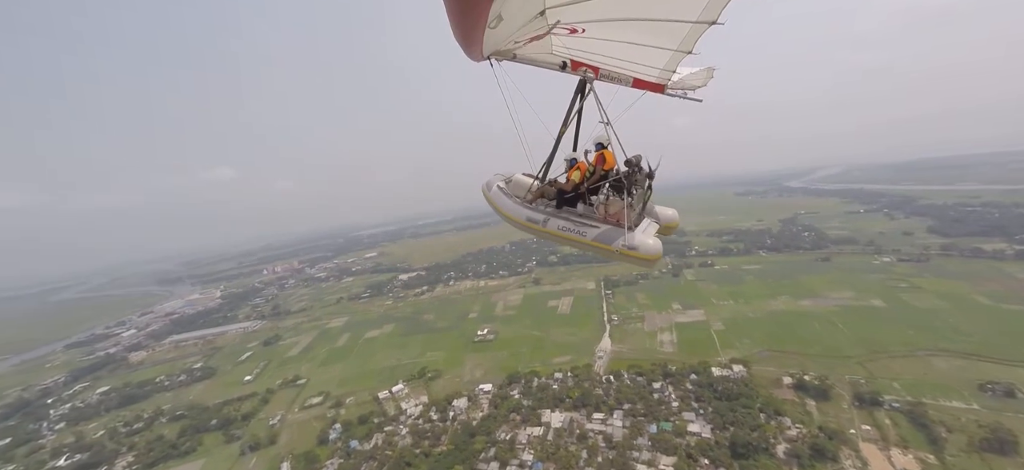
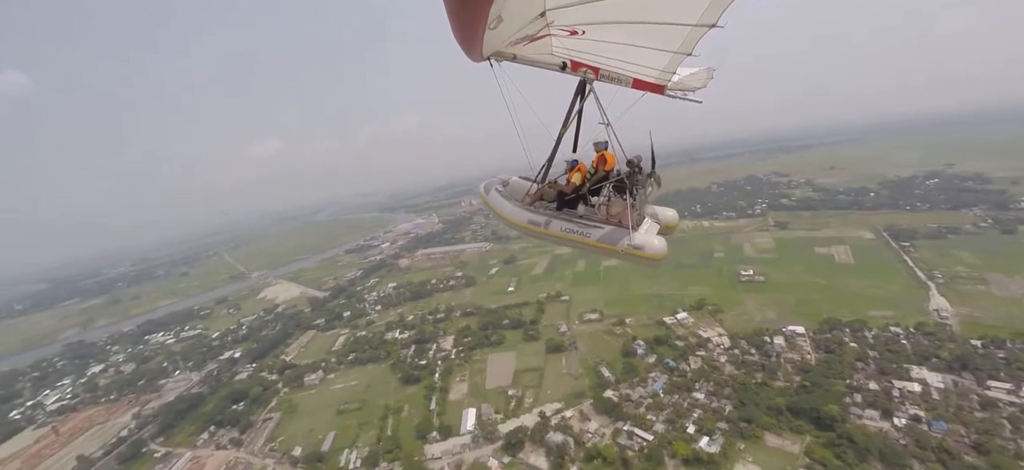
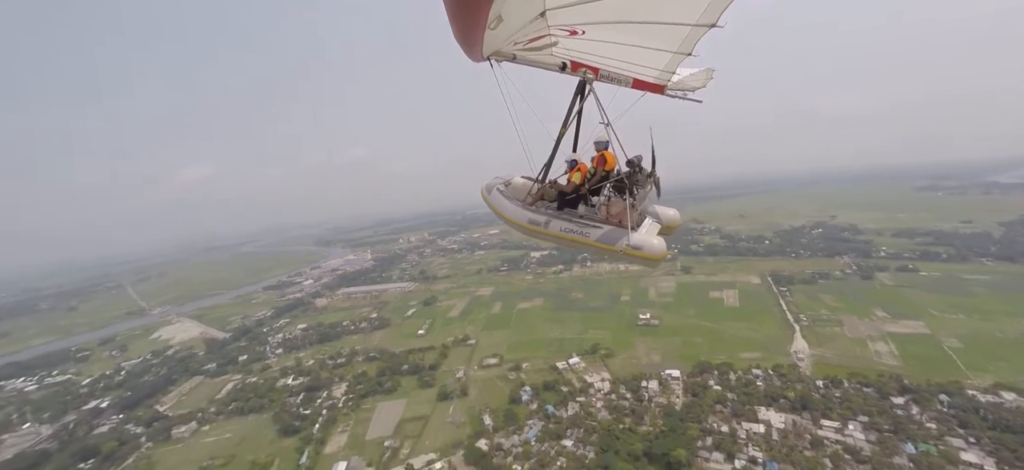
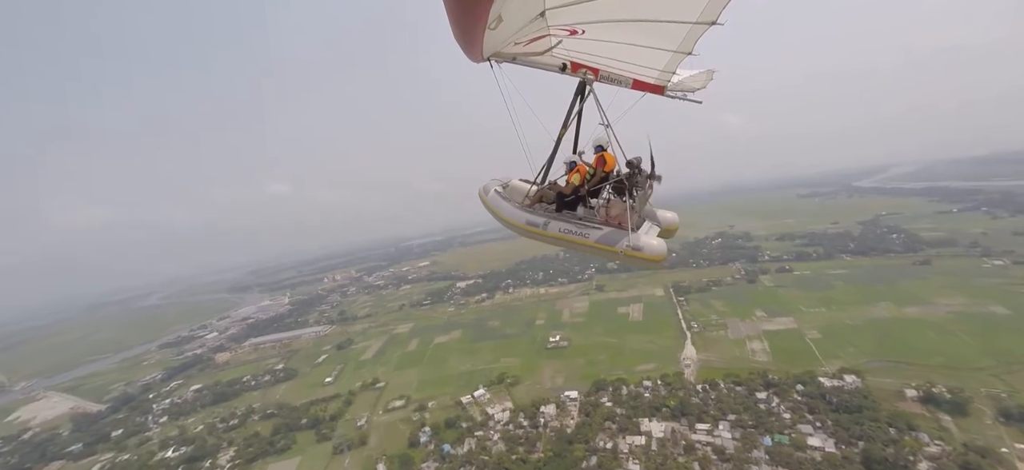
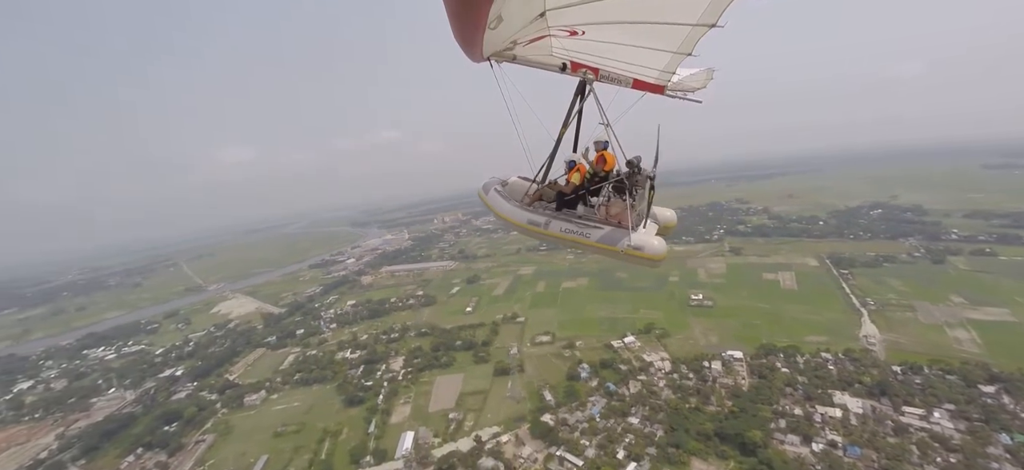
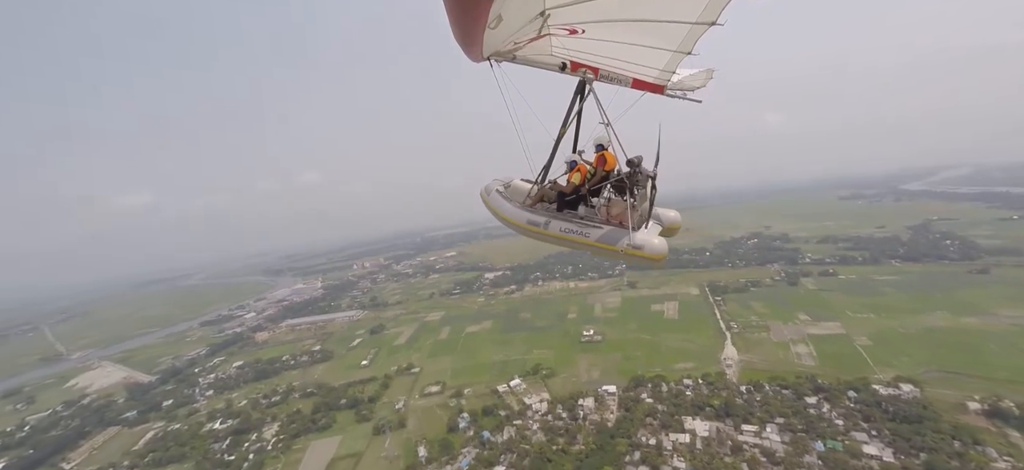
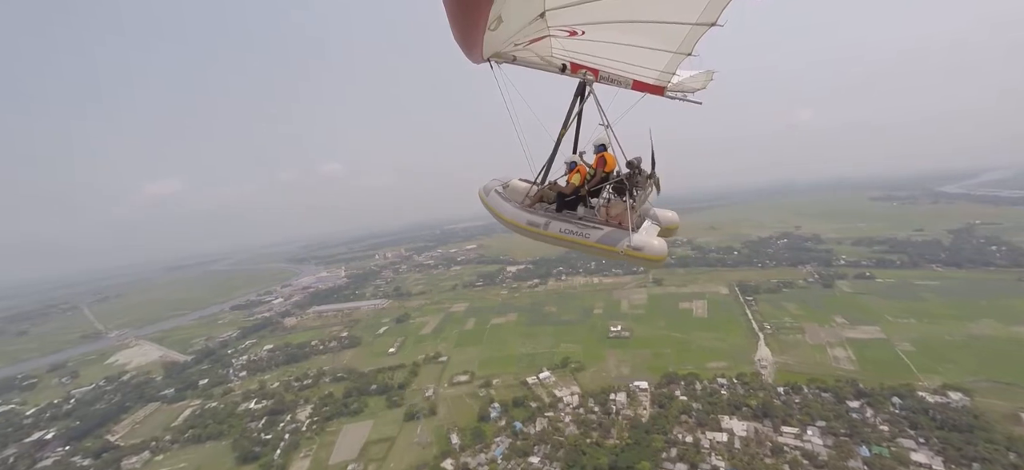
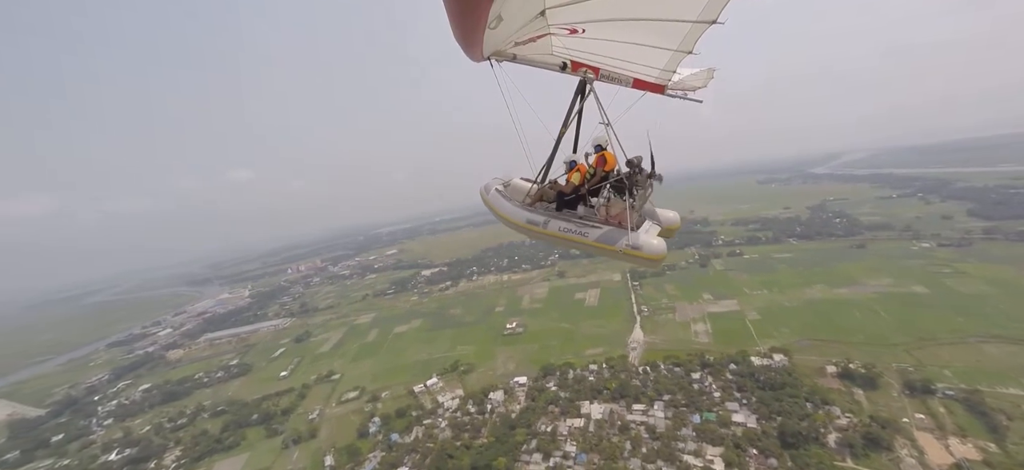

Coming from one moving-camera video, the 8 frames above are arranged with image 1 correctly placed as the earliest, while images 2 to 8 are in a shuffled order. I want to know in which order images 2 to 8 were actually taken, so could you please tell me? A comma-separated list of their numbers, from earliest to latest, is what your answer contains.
8, 4, 6, 7, 3, 5, 2
